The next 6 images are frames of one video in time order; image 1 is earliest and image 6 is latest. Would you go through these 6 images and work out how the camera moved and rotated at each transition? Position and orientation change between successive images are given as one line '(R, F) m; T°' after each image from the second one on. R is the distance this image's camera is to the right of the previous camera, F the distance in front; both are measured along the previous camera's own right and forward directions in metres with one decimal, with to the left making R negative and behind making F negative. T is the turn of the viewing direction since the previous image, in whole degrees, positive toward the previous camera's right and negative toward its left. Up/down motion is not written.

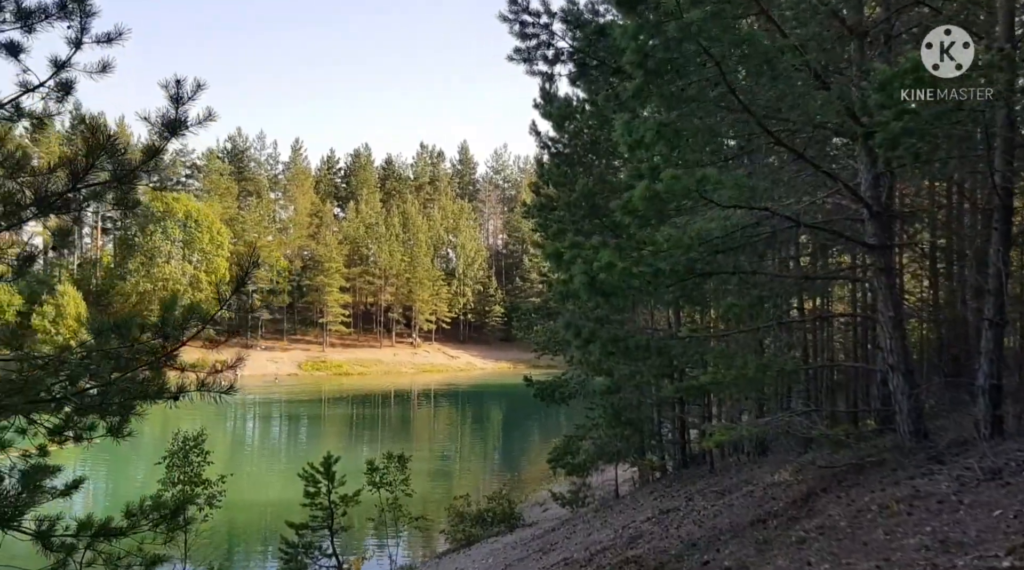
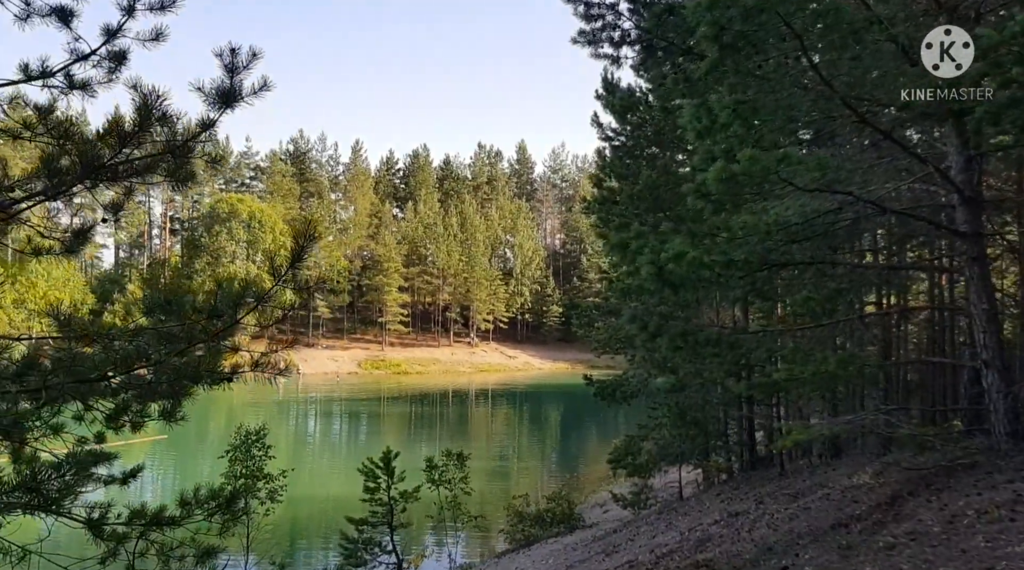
(-0.1, +0.3) m; -4°
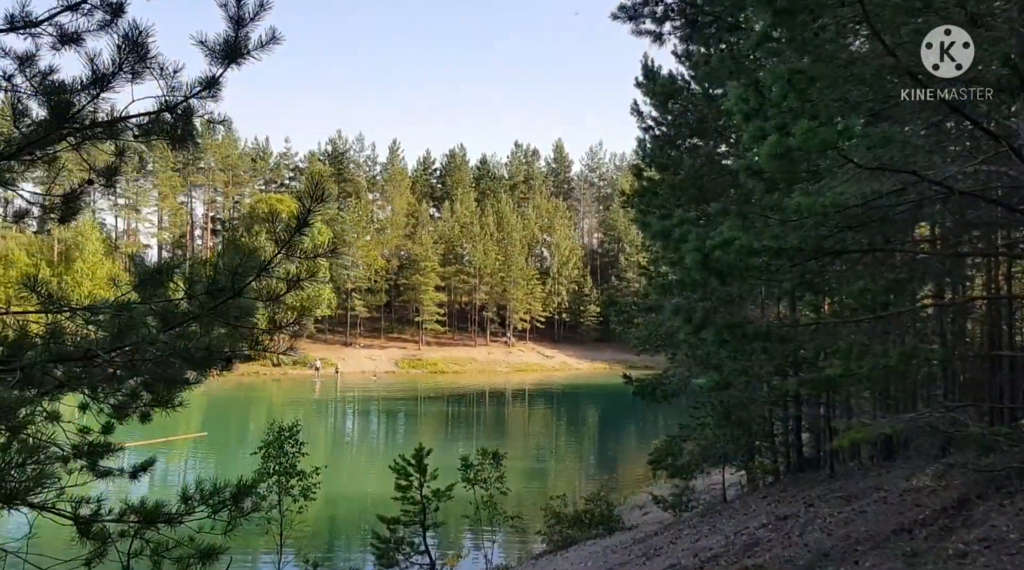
(0.0, +0.4) m; -2°
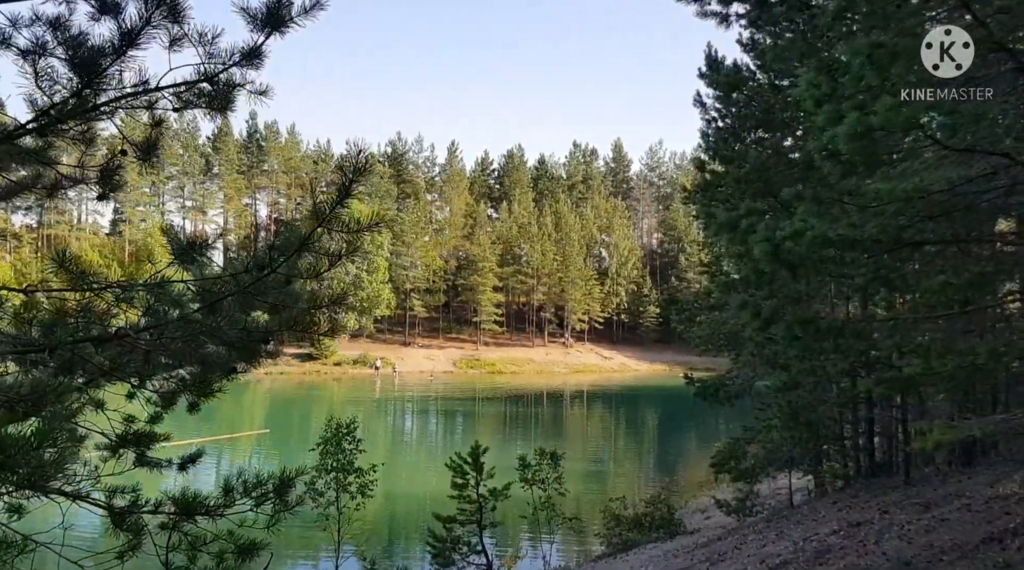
(0.0, +0.2) m; -4°
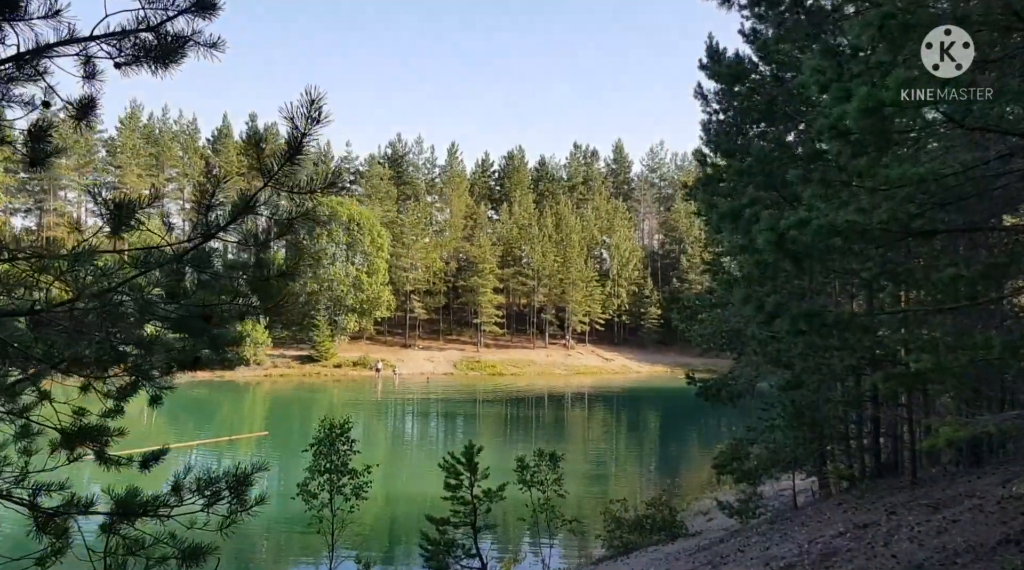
(+0.1, +0.3) m; 0°
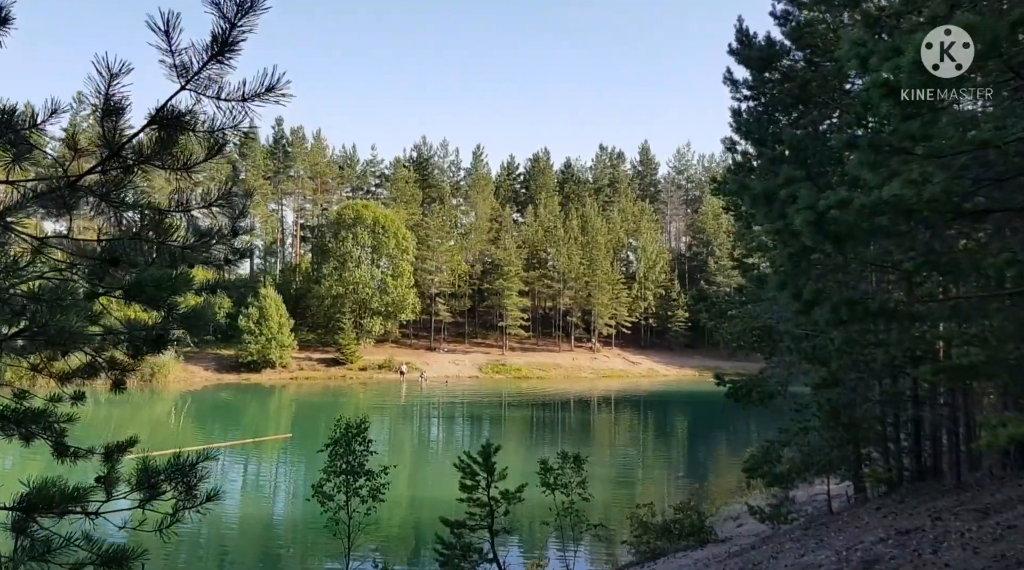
(+0.1, +0.5) m; -2°
